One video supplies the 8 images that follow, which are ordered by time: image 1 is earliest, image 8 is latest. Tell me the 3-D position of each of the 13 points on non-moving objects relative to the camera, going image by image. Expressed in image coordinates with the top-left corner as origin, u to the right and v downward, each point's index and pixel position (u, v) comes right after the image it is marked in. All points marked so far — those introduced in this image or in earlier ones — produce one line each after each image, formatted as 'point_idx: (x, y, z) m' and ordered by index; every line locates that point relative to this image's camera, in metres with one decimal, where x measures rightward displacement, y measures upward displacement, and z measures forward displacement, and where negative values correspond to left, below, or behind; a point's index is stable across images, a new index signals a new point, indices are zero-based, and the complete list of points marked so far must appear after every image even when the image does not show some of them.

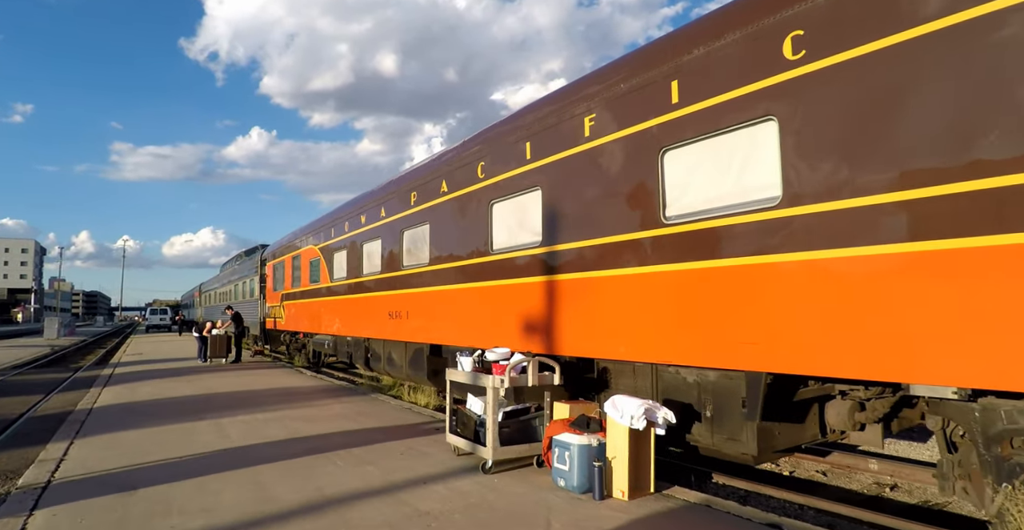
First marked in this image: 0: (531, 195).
0: (+0.2, +0.7, +5.6) m
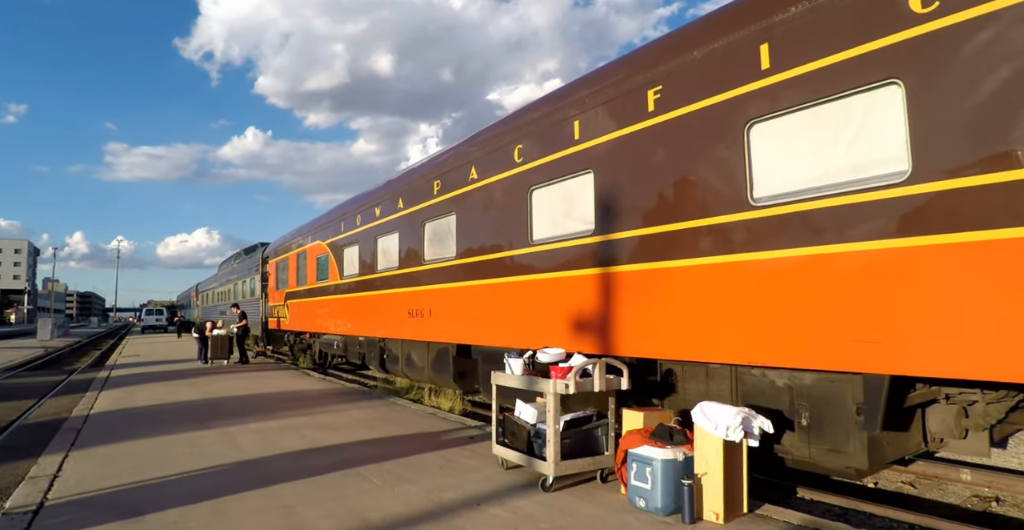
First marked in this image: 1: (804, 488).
0: (+0.6, +0.8, +5.0) m
1: (+2.2, -1.7, +4.3) m
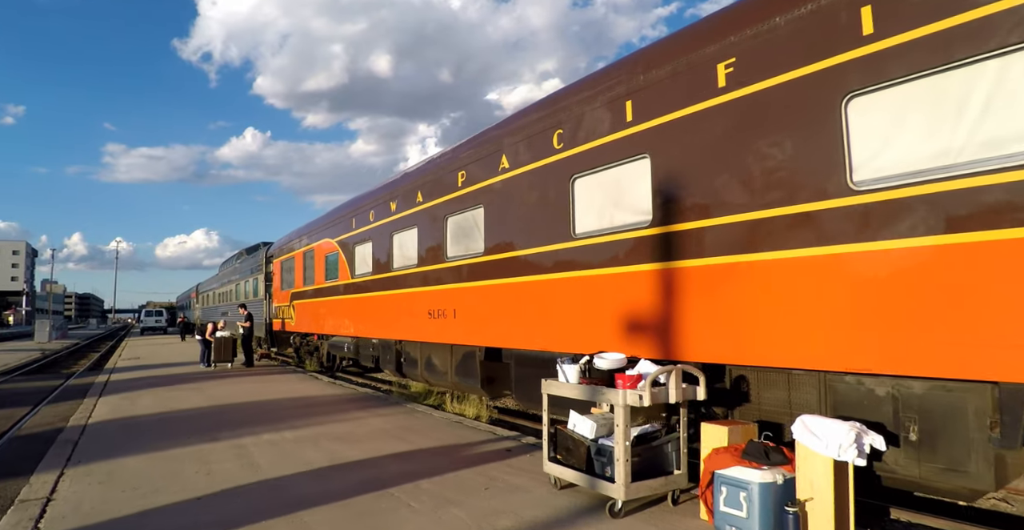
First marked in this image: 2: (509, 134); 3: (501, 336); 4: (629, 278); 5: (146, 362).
0: (+1.0, +0.8, +4.5) m
1: (+2.6, -1.7, +3.9) m
2: (0.0, +1.4, +5.9) m
3: (-0.1, -0.7, +5.8) m
4: (+0.9, -0.1, +4.5) m
5: (-10.2, -2.7, +15.8) m
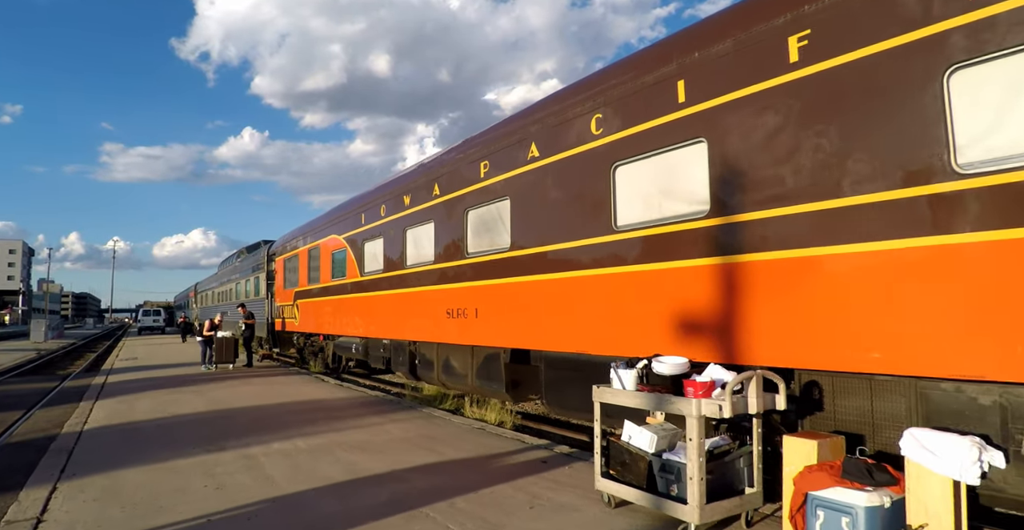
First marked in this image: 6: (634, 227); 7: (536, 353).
0: (+1.3, +0.8, +4.1) m
1: (+2.9, -1.6, +3.4) m
2: (+0.3, +1.4, +5.5) m
3: (+0.2, -0.7, +5.4) m
4: (+1.2, -0.1, +4.1) m
5: (-10.0, -2.6, +15.3) m
6: (+1.0, +0.3, +4.5) m
7: (+0.2, -0.8, +5.5) m
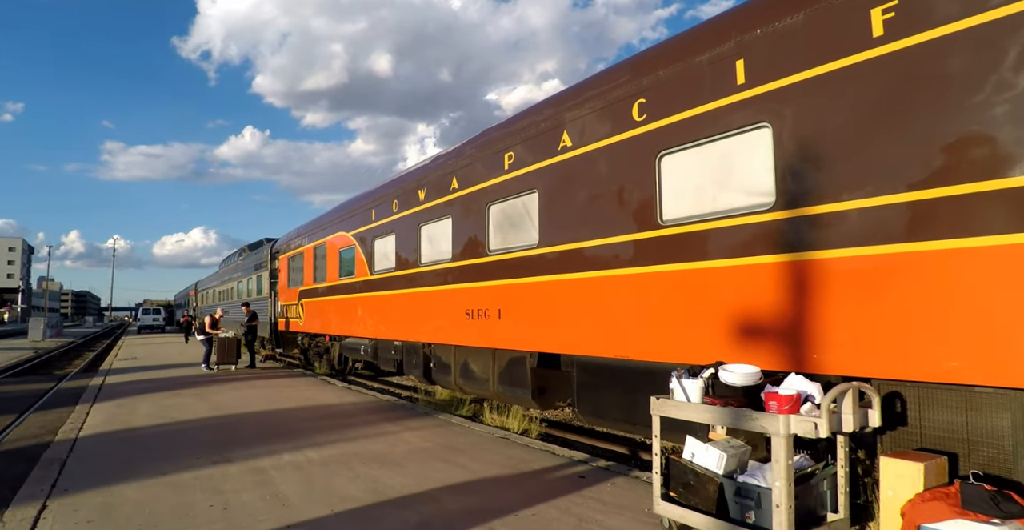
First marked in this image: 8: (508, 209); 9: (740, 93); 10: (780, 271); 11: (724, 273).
0: (+1.5, +0.9, +3.7) m
1: (+3.2, -1.6, +3.0) m
2: (+0.5, +1.4, +5.1) m
3: (+0.4, -0.7, +5.0) m
4: (+1.5, -0.1, +3.7) m
5: (-9.7, -2.6, +15.0) m
6: (+1.2, +0.3, +4.1) m
7: (+0.5, -0.8, +5.1) m
8: (0.0, +0.6, +5.8) m
9: (+1.5, +1.2, +3.8) m
10: (+1.6, 0.0, +3.5) m
11: (+1.4, -0.1, +3.8) m
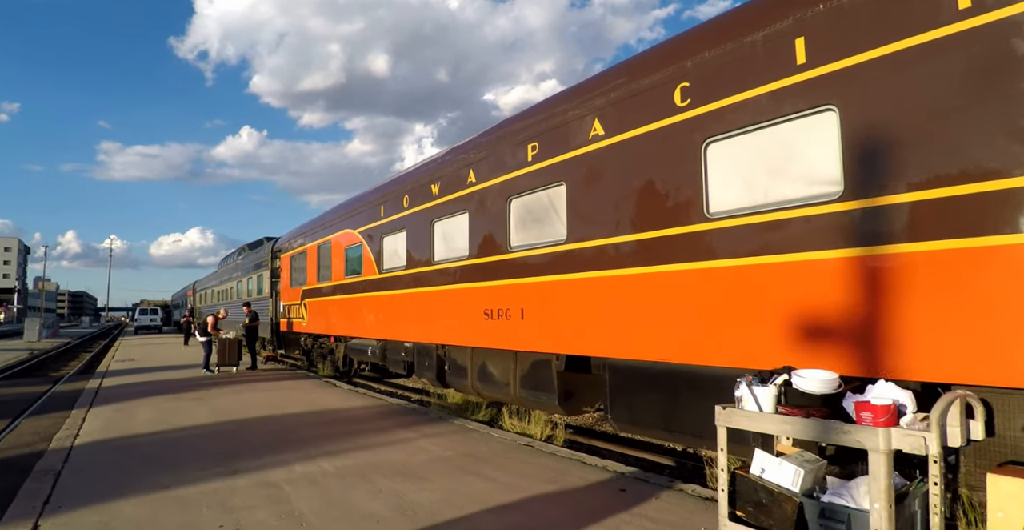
0: (+1.8, +0.9, +3.4) m
1: (+3.4, -1.6, +2.7) m
2: (+0.8, +1.5, +4.8) m
3: (+0.7, -0.6, +4.7) m
4: (+1.7, 0.0, +3.4) m
5: (-9.5, -2.6, +14.6) m
6: (+1.5, +0.3, +3.7) m
7: (+0.7, -0.8, +4.8) m
8: (+0.2, +0.6, +5.5) m
9: (+1.7, +1.2, +3.5) m
10: (+1.9, 0.0, +3.2) m
11: (+1.6, 0.0, +3.5) m
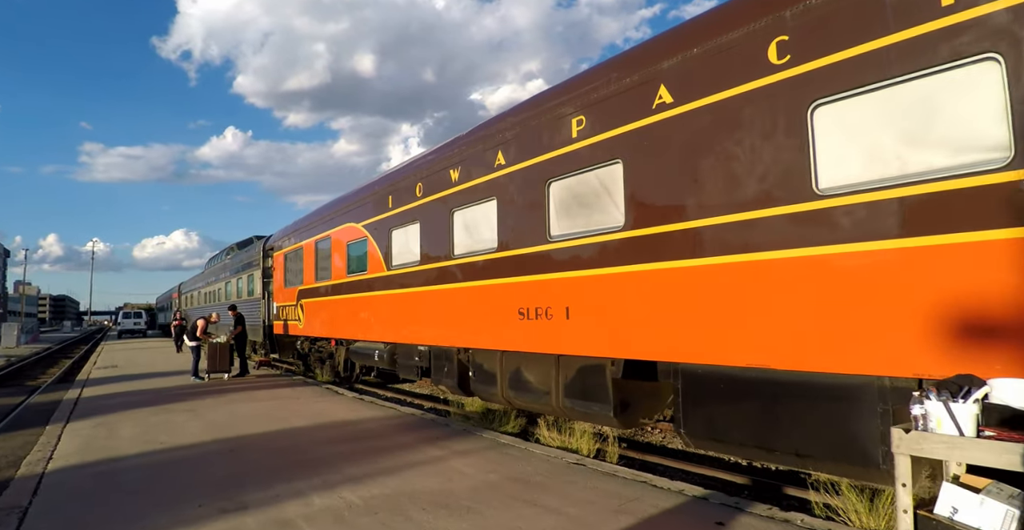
0: (+2.1, +1.0, +2.8) m
1: (+3.8, -1.5, +2.1) m
2: (+1.1, +1.5, +4.1) m
3: (+1.0, -0.6, +4.0) m
4: (+2.1, +0.1, +2.7) m
5: (-9.3, -2.6, +13.7) m
6: (+1.9, +0.4, +3.1) m
7: (+1.1, -0.7, +4.1) m
8: (+0.5, +0.7, +4.8) m
9: (+2.1, +1.3, +2.8) m
10: (+2.3, +0.1, +2.5) m
11: (+2.0, +0.1, +2.8) m
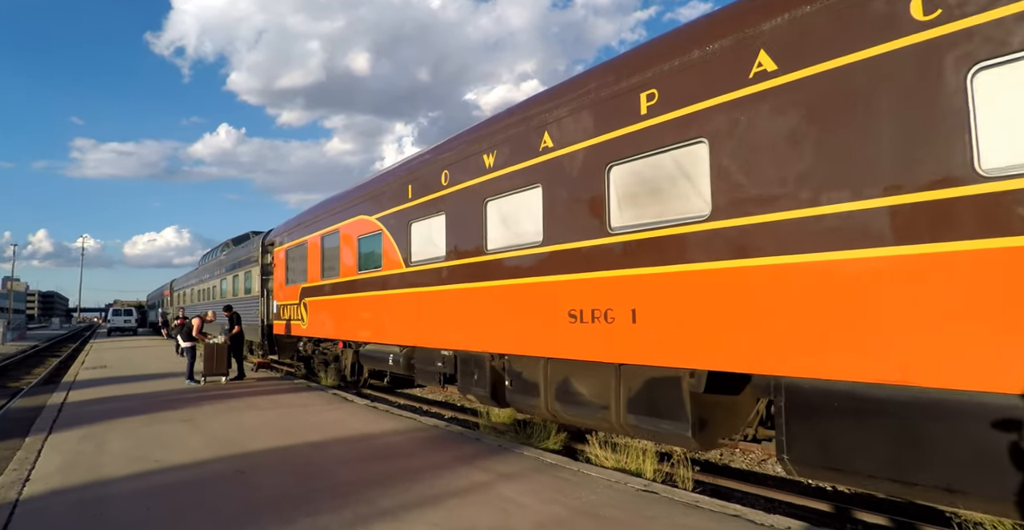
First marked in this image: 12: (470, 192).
0: (+2.6, +1.0, +2.2) m
1: (+4.2, -1.5, +1.5) m
2: (+1.6, +1.6, +3.5) m
3: (+1.5, -0.5, +3.4) m
4: (+2.5, +0.1, +2.1) m
5: (-9.0, -2.4, +13.0) m
6: (+2.3, +0.4, +2.5) m
7: (+1.5, -0.7, +3.5) m
8: (+1.0, +0.7, +4.2) m
9: (+2.6, +1.3, +2.2) m
10: (+2.7, +0.1, +1.9) m
11: (+2.5, +0.1, +2.2) m
12: (-0.5, +0.8, +6.1) m
